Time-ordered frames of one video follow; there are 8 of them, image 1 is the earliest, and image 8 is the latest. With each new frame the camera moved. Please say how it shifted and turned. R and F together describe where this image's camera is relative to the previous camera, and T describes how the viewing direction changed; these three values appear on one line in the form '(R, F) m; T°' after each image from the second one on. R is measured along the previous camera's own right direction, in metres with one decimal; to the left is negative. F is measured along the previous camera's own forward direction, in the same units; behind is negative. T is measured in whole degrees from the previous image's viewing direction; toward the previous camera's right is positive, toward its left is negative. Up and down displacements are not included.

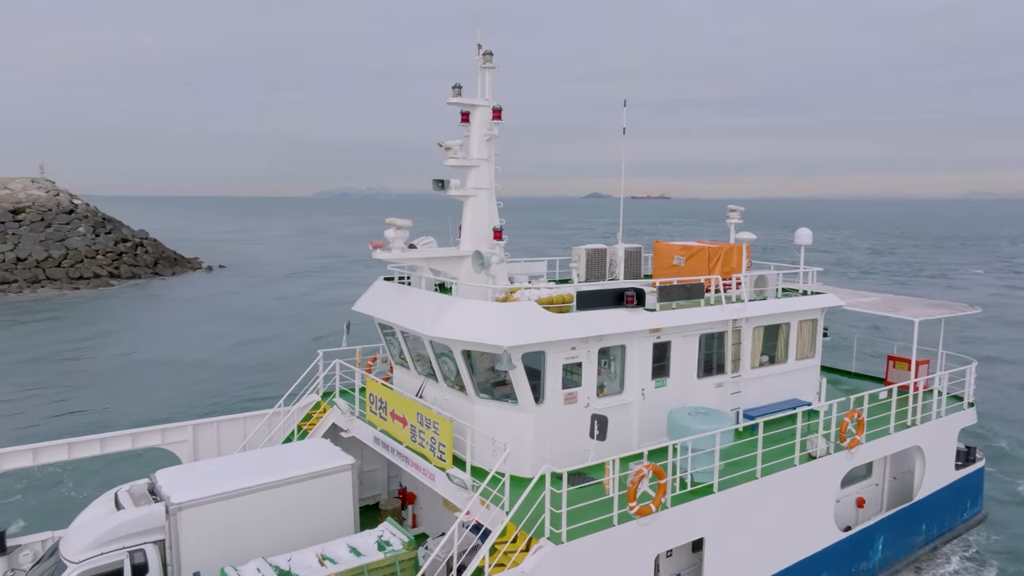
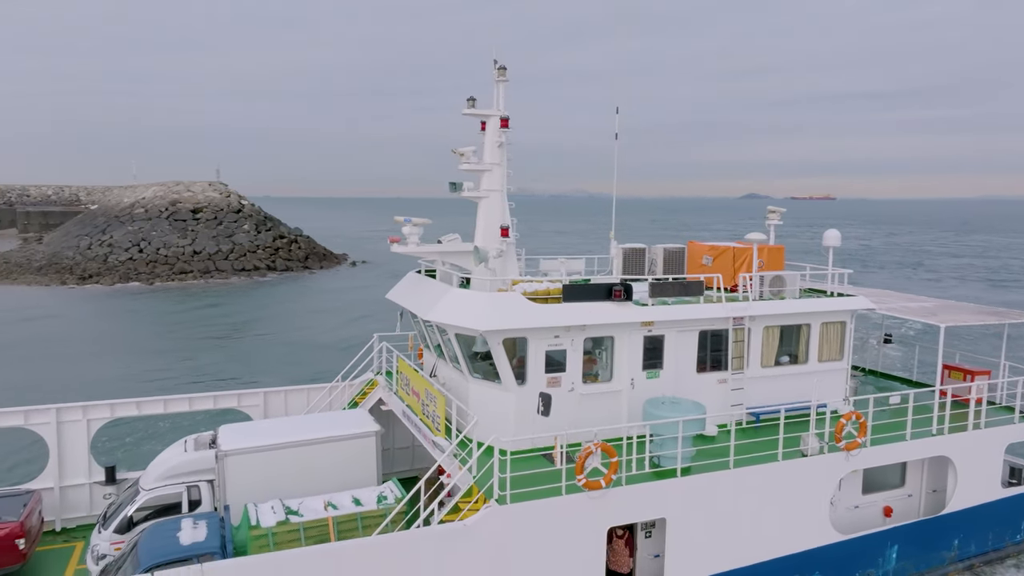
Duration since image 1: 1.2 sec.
(+1.8, -0.6) m; -12°
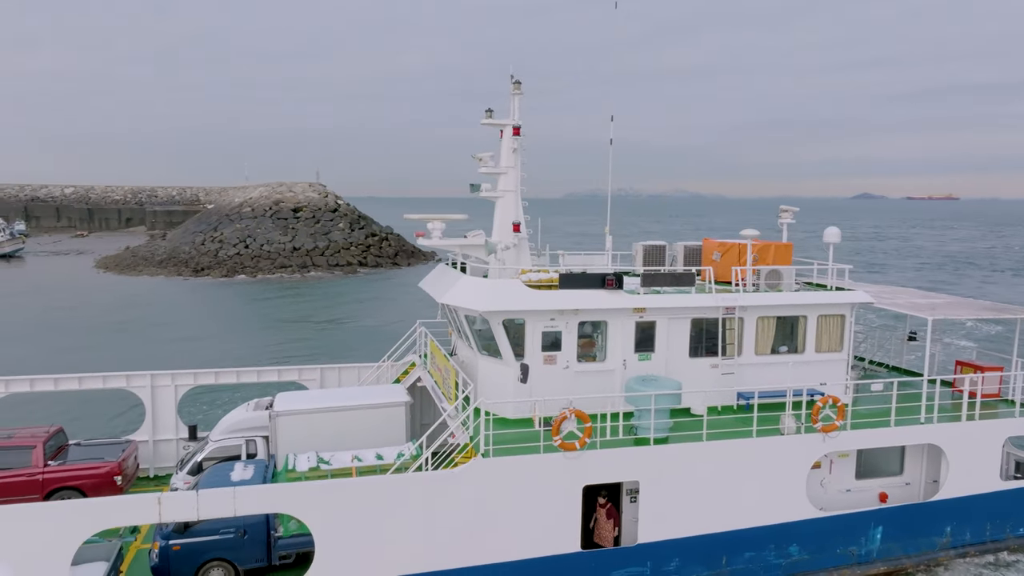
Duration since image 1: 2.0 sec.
(+1.2, -1.0) m; -8°
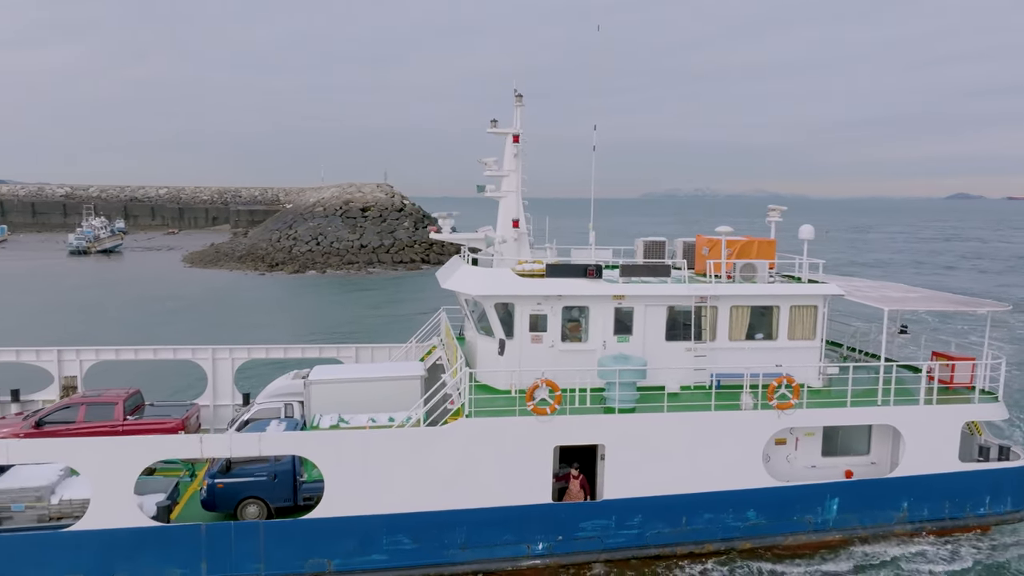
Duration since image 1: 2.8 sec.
(+1.2, -1.3) m; -6°
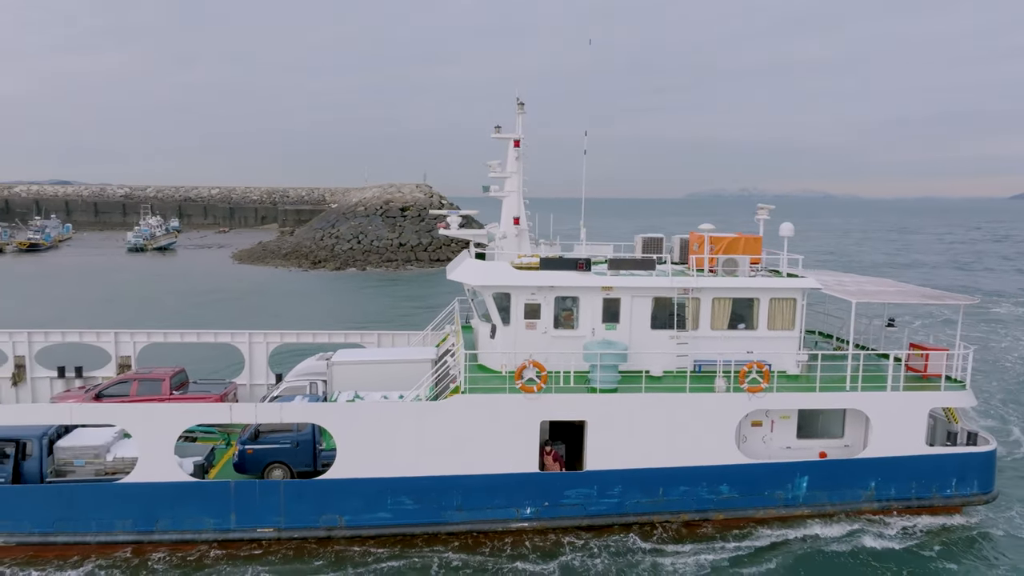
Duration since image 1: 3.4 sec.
(+0.8, -1.1) m; -4°
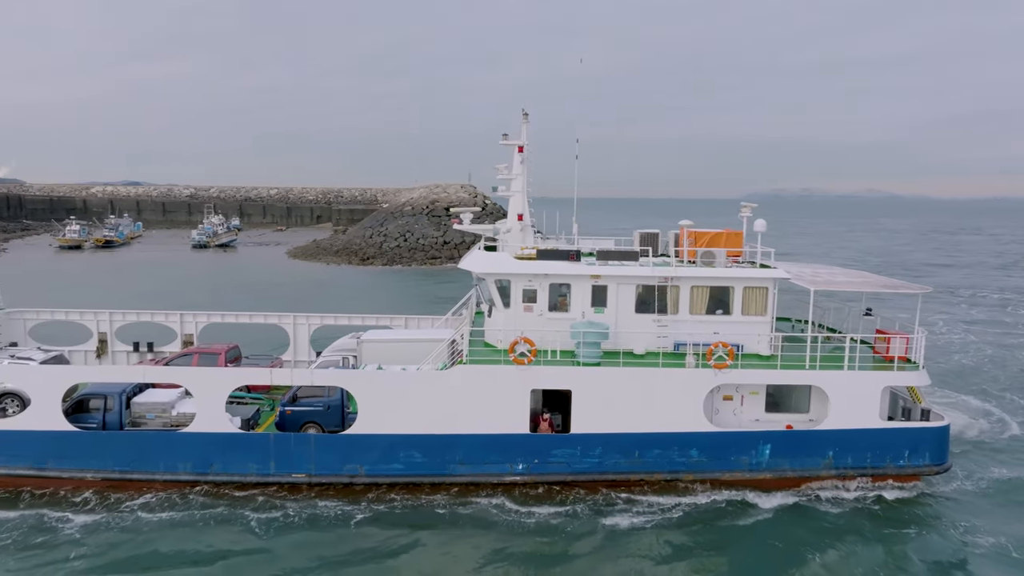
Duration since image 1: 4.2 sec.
(+1.0, -1.7) m; -4°
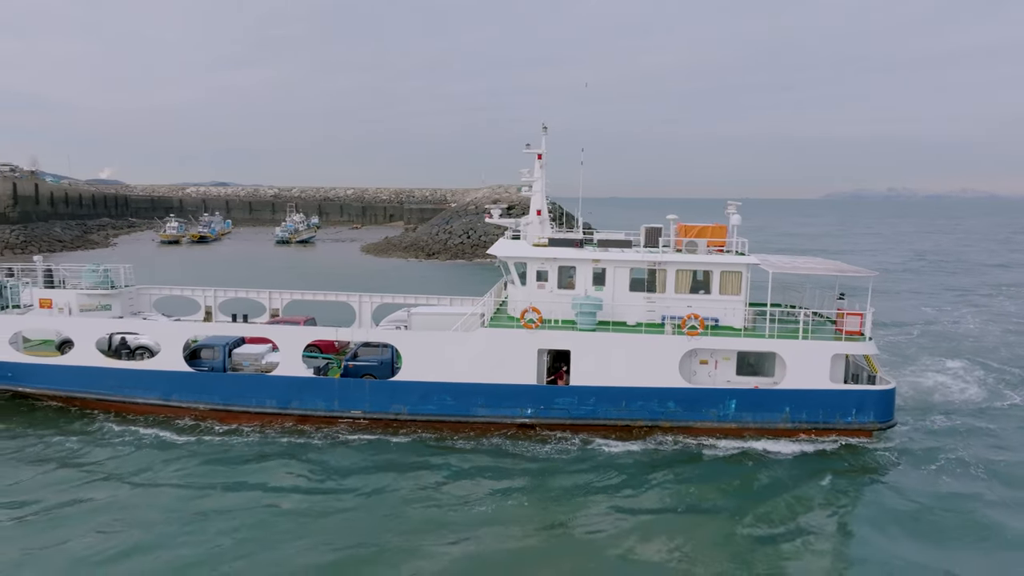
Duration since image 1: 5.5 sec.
(+1.3, -3.0) m; -6°
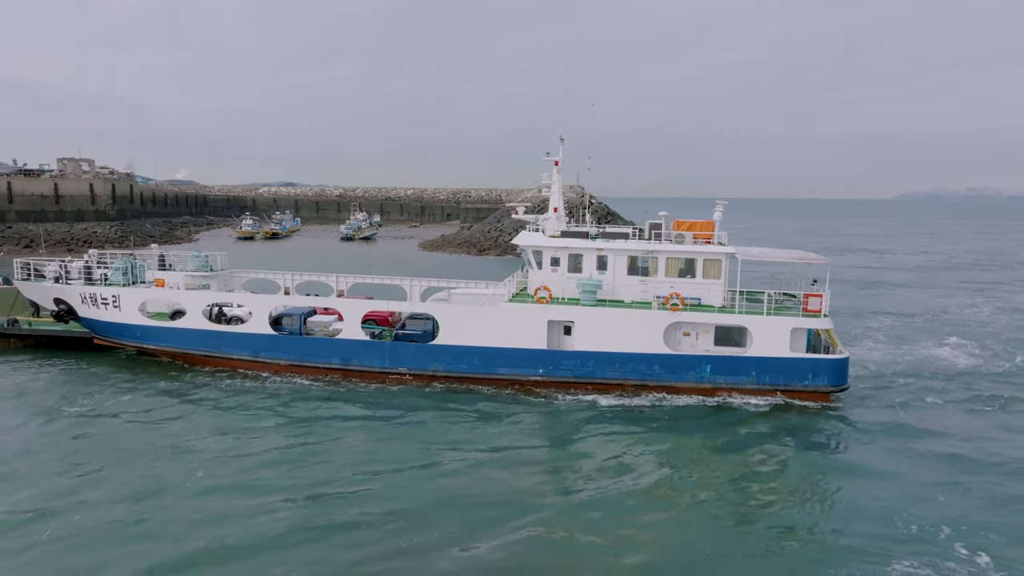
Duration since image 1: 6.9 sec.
(+1.1, -3.5) m; -5°
